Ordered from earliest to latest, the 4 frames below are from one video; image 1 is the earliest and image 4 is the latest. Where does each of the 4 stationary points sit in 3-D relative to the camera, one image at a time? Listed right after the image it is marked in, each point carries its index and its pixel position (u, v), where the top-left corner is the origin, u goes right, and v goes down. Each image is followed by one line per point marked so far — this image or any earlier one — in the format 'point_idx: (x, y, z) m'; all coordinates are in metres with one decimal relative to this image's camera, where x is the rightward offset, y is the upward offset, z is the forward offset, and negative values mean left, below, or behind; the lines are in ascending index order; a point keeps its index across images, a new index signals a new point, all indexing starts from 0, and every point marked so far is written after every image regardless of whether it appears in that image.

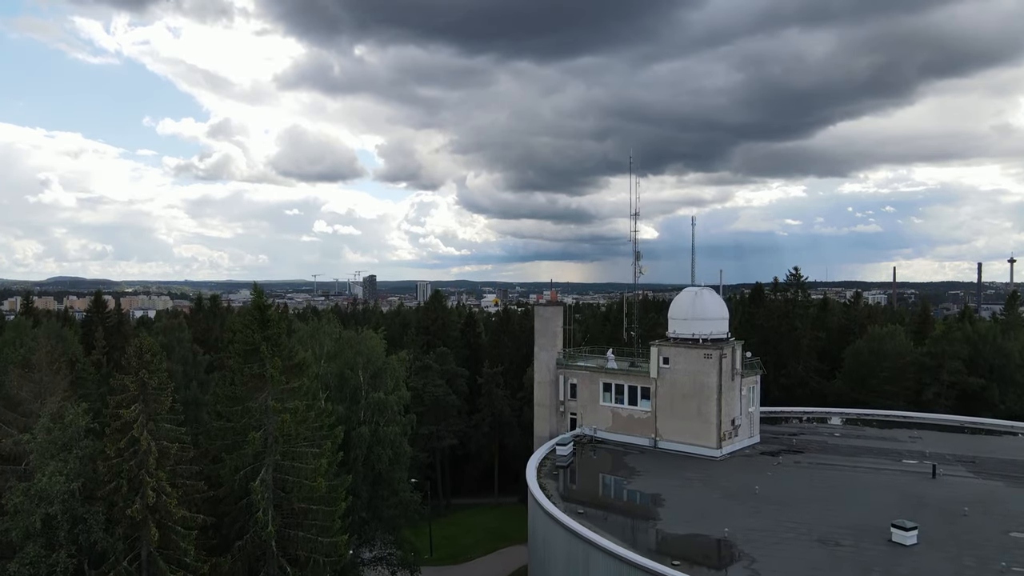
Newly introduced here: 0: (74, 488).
0: (-11.3, -5.2, +16.2) m
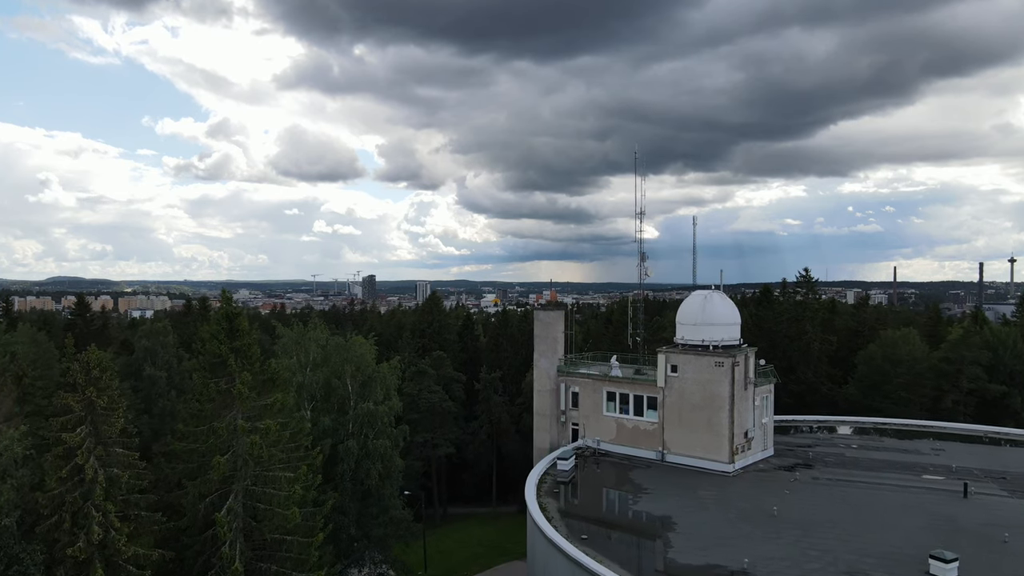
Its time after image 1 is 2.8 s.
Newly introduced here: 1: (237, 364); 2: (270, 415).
0: (-11.4, -5.3, +14.2) m
1: (-8.0, -2.2, +18.1) m
2: (-7.2, -3.8, +18.8) m
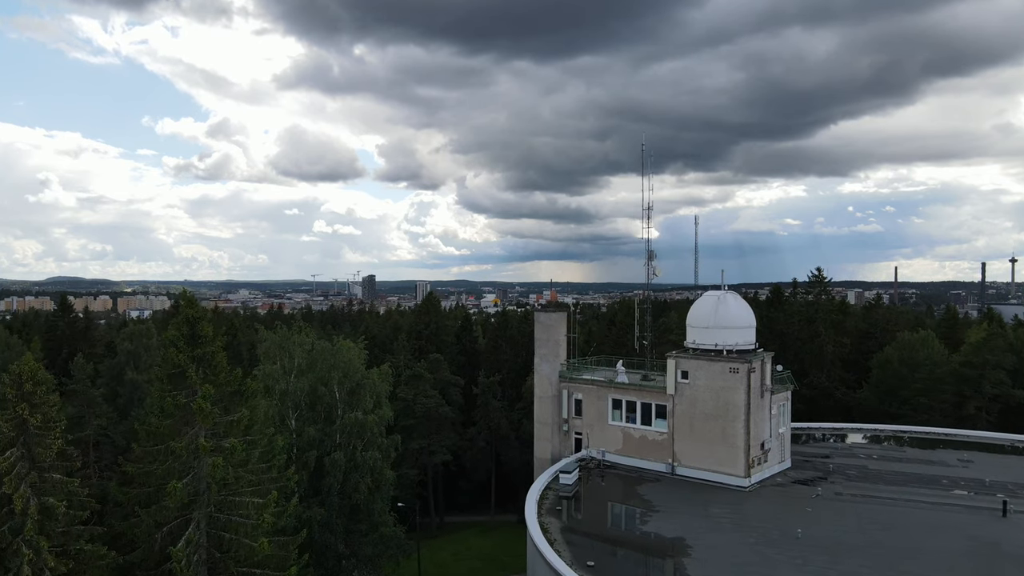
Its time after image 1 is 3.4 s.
0: (-11.5, -5.3, +12.2) m
1: (-8.0, -2.2, +16.1) m
2: (-7.3, -3.8, +16.7) m
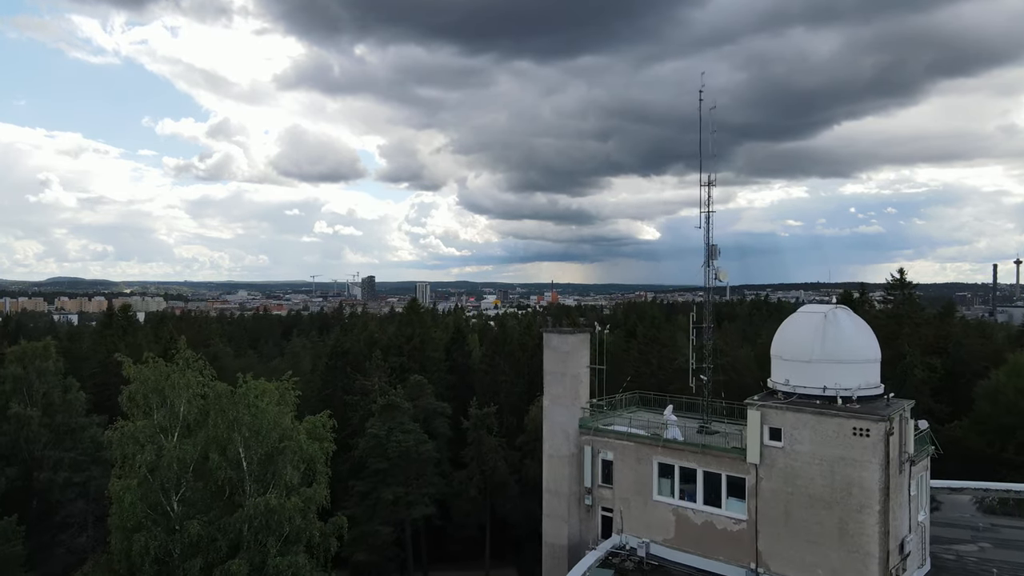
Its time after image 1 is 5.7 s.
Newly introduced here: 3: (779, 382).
0: (-11.5, -5.7, +2.4) m
1: (-8.0, -2.6, +6.3) m
2: (-7.3, -4.2, +7.0) m
3: (+8.2, -2.8, +19.2) m
